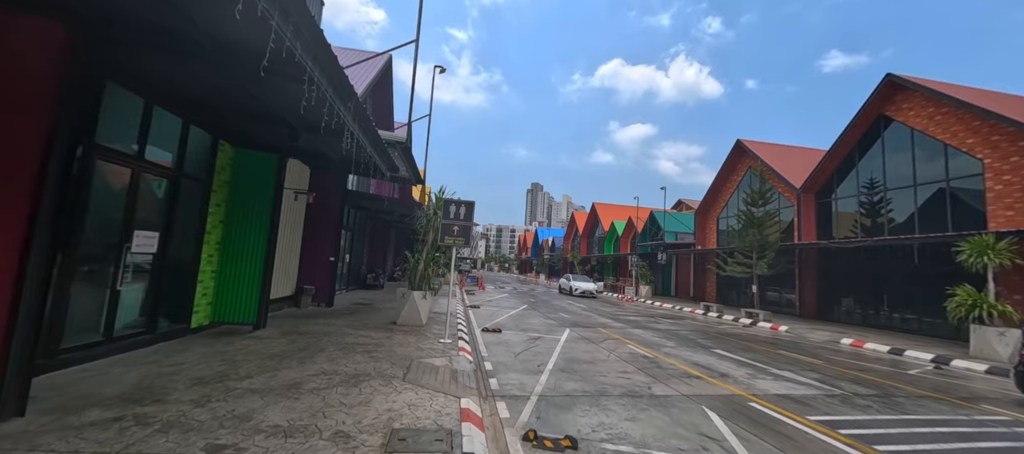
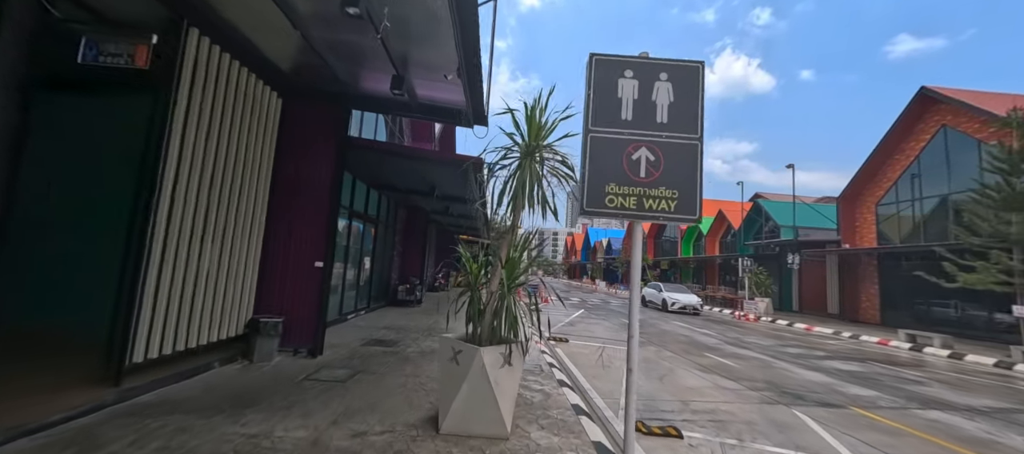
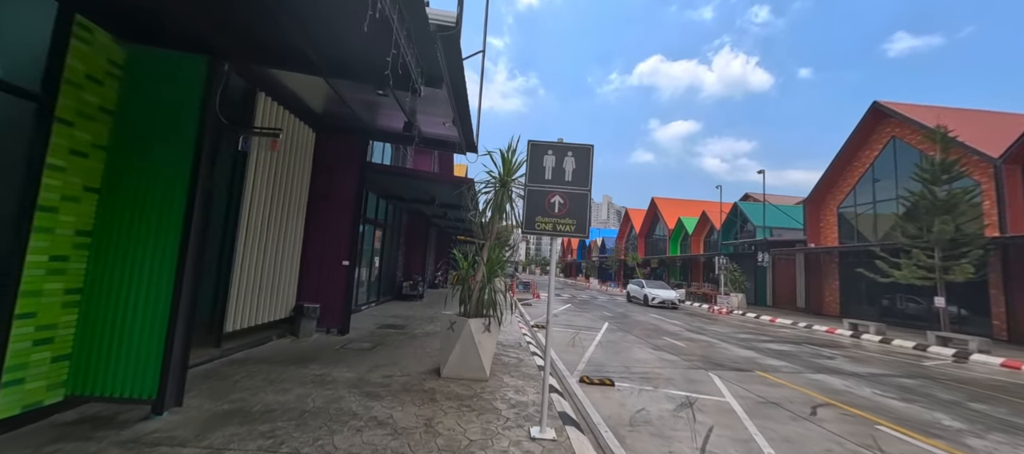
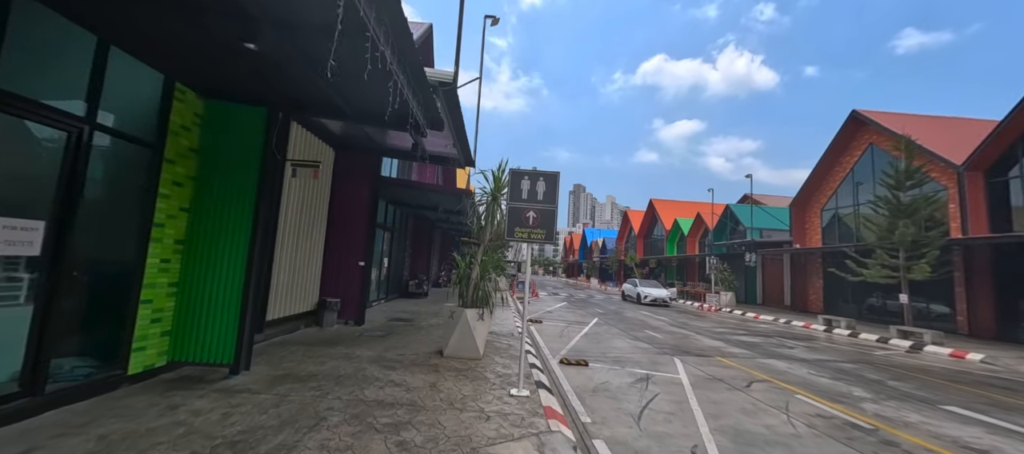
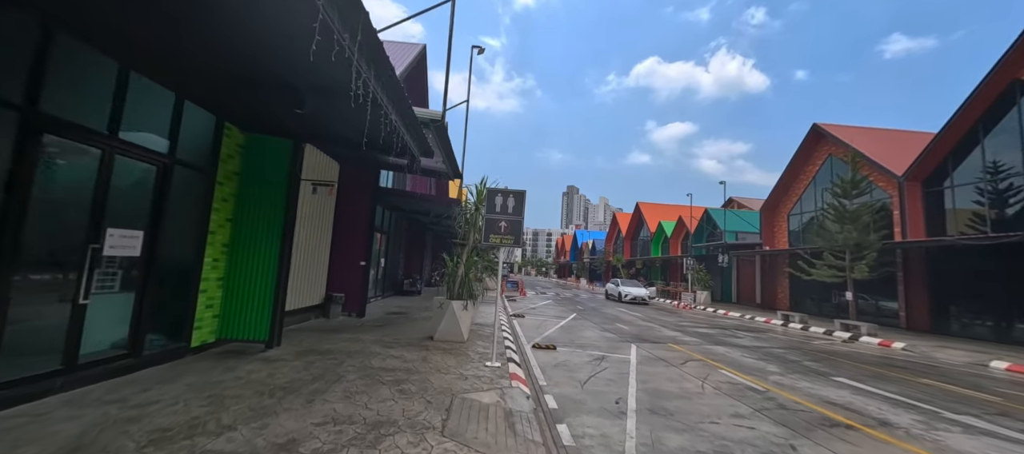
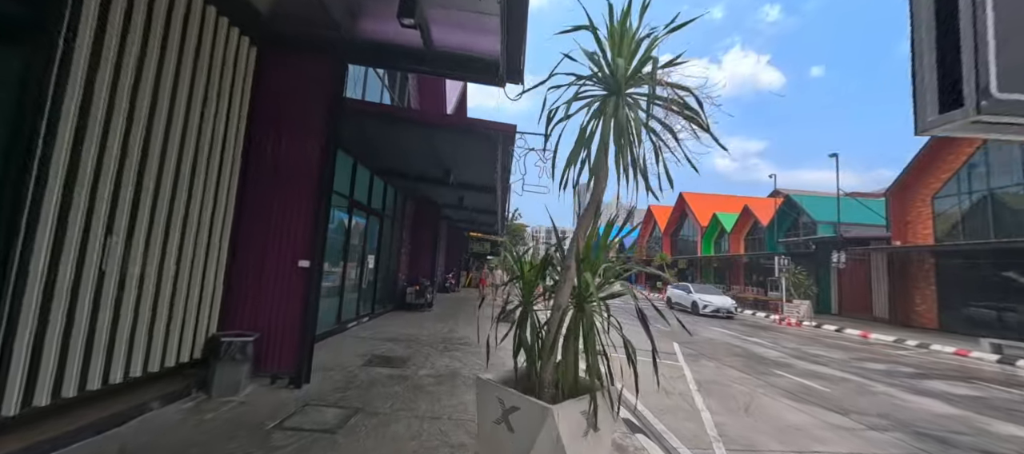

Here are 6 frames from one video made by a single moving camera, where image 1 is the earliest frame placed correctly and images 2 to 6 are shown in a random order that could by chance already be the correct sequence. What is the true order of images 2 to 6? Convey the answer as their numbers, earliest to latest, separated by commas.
5, 4, 3, 2, 6
